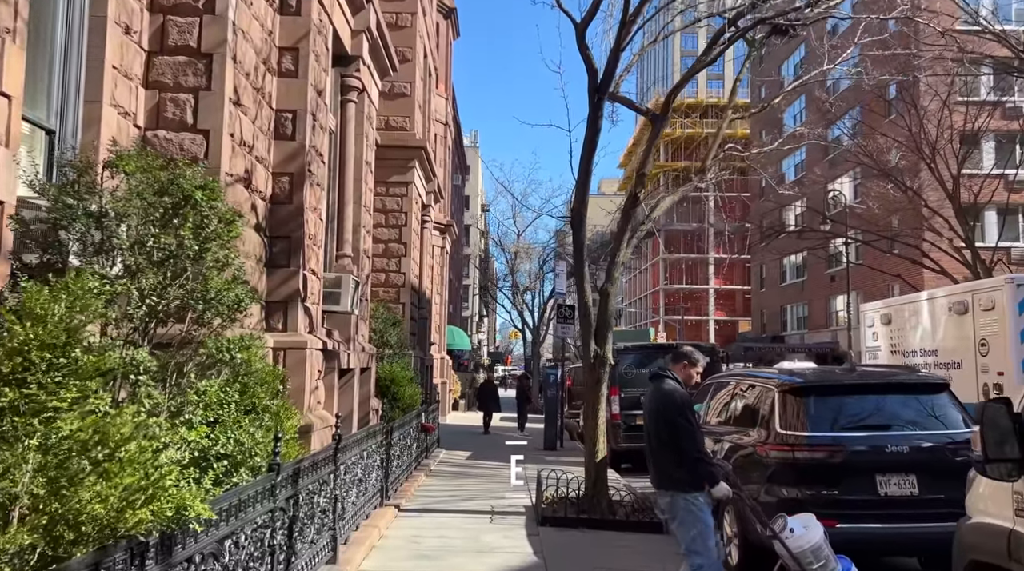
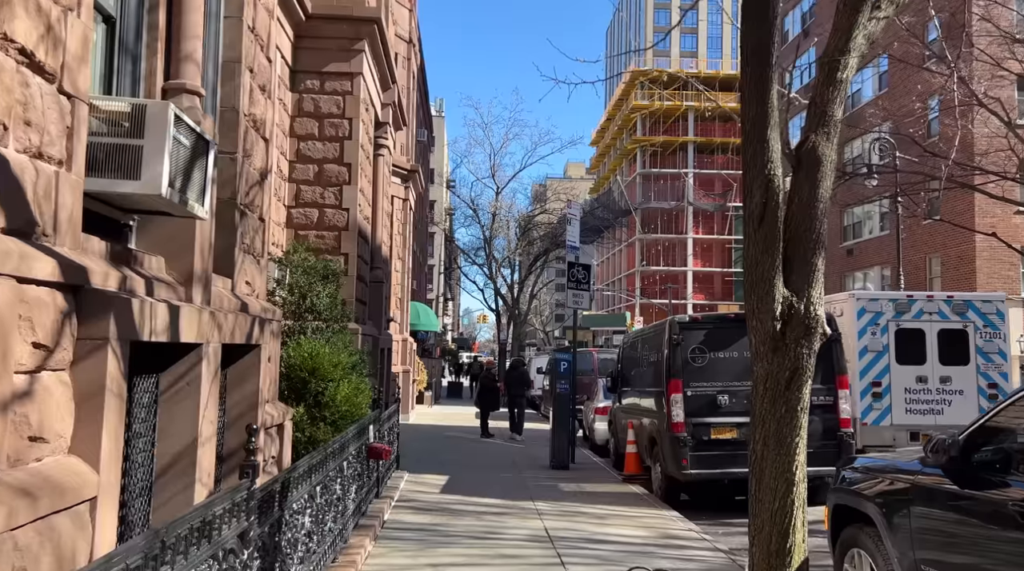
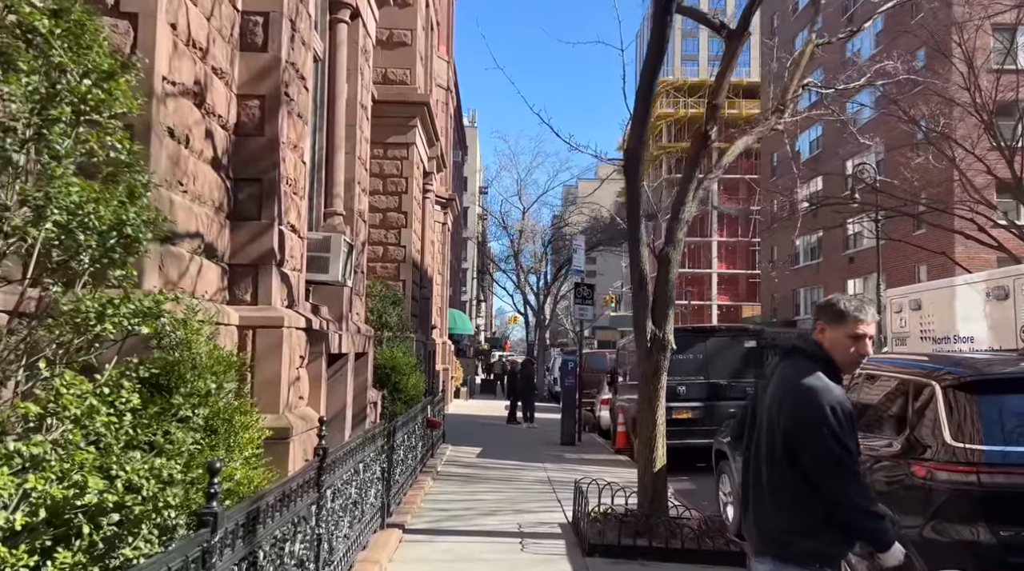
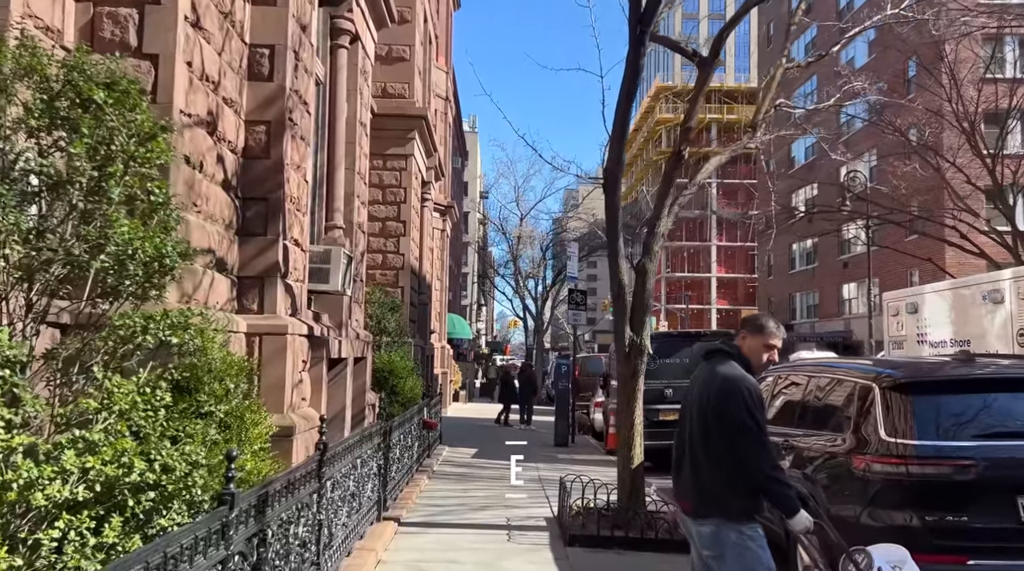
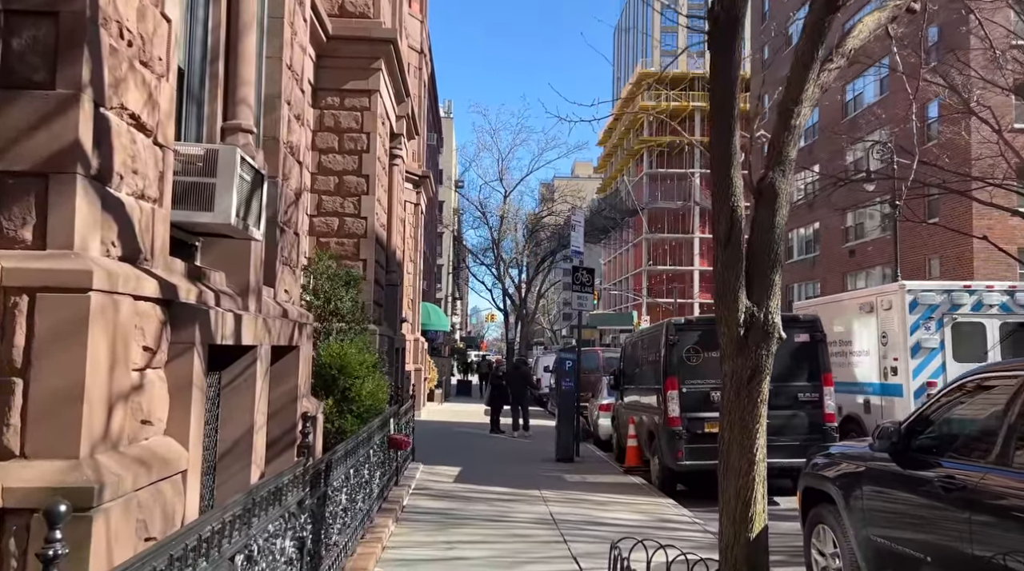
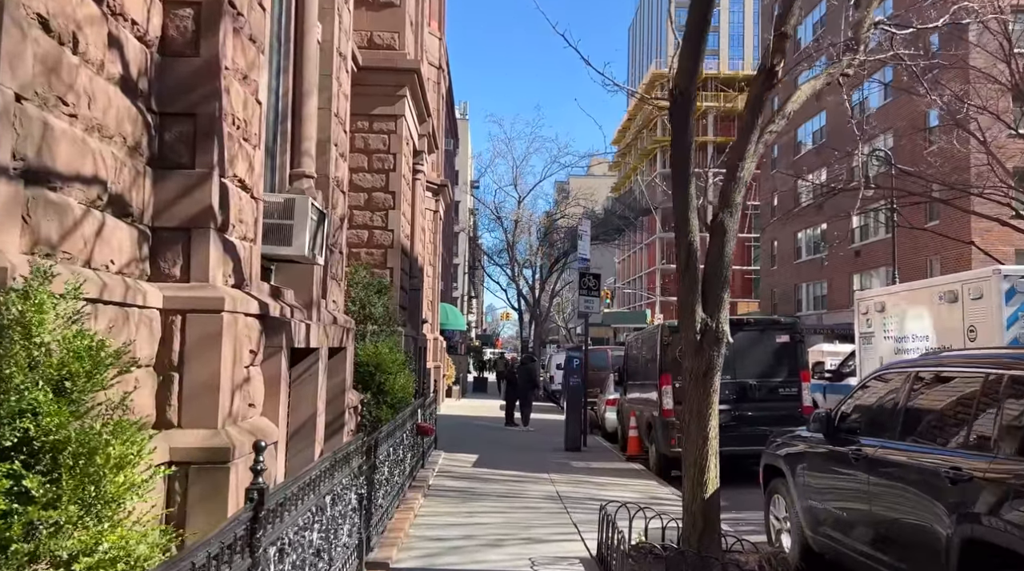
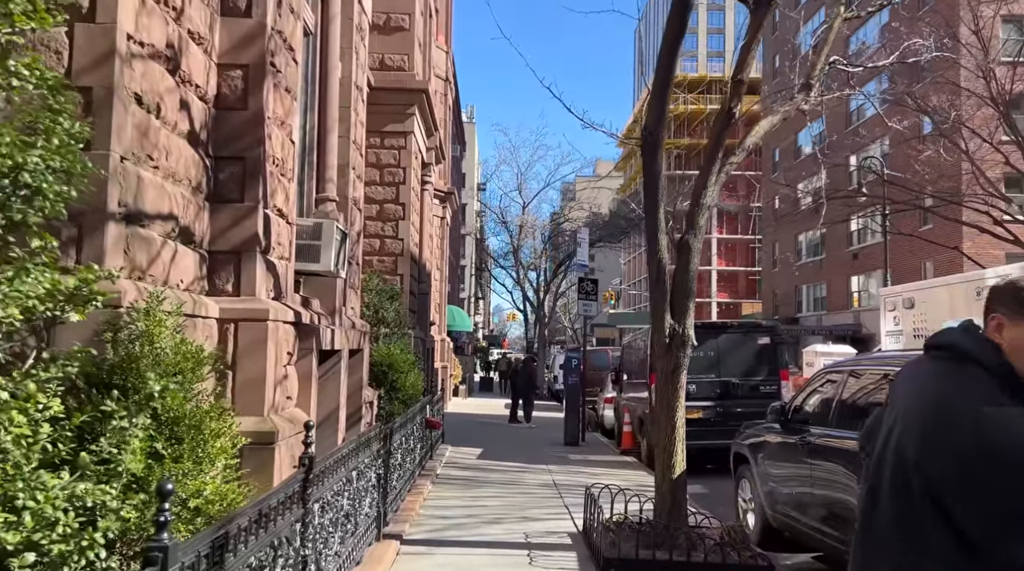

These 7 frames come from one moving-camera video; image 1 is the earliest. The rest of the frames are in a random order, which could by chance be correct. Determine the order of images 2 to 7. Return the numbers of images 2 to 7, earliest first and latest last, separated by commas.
4, 3, 7, 6, 5, 2
